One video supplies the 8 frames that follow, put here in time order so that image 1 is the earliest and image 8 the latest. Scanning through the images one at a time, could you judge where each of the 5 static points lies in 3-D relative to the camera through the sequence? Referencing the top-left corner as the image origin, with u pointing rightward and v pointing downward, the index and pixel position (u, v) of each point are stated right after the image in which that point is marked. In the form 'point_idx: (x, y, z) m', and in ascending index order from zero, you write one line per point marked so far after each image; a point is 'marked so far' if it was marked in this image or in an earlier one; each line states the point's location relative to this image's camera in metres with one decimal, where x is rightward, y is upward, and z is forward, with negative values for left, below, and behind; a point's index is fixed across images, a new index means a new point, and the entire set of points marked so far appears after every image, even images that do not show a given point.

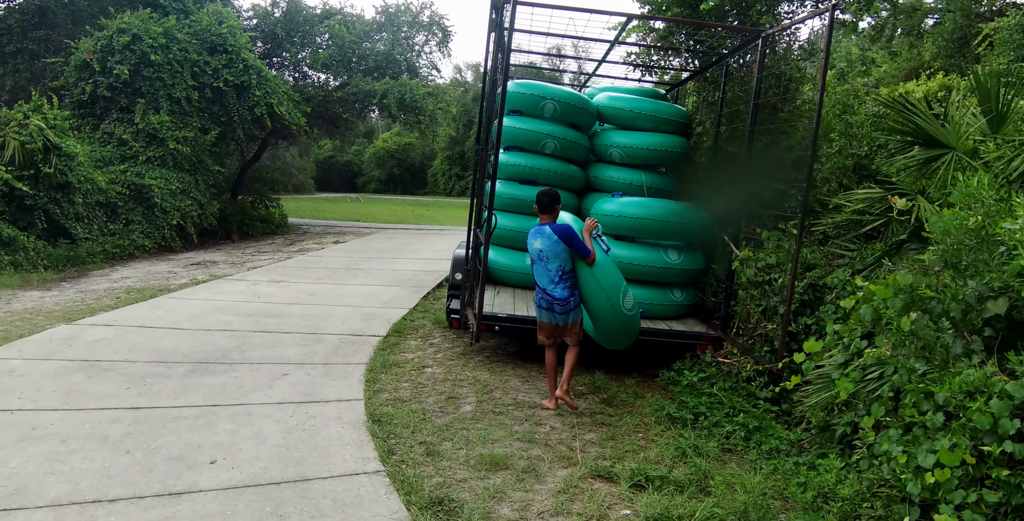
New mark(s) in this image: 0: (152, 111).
0: (-7.0, +2.9, +12.0) m
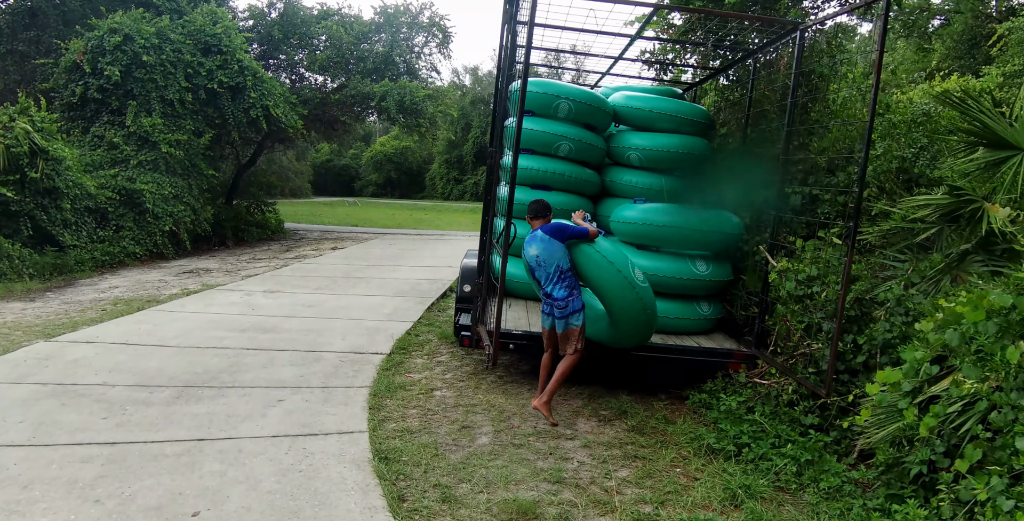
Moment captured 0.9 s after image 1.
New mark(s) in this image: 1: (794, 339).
0: (-6.9, +2.8, +11.6) m
1: (+1.8, -0.5, +3.8) m
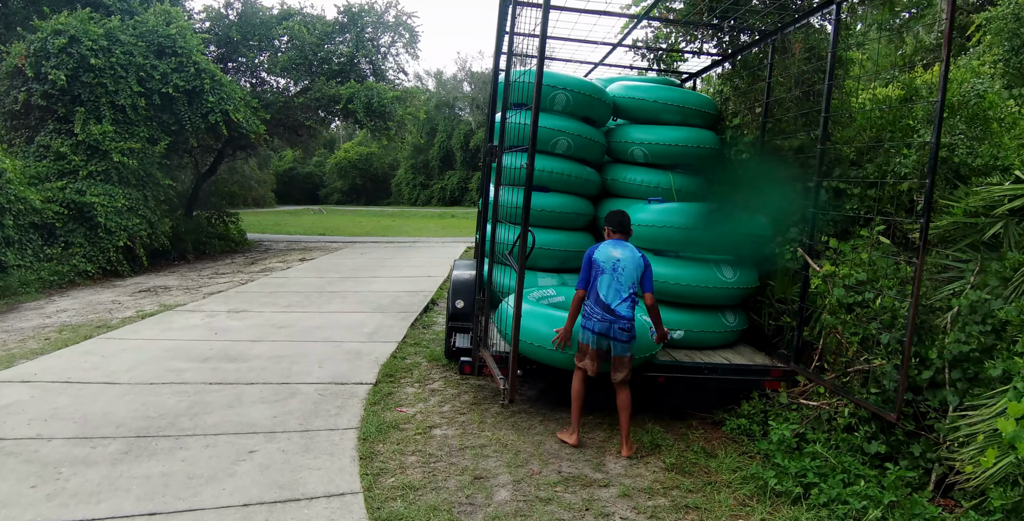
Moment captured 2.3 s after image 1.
0: (-7.3, +2.4, +10.7) m
1: (+1.8, -0.5, +3.4) m
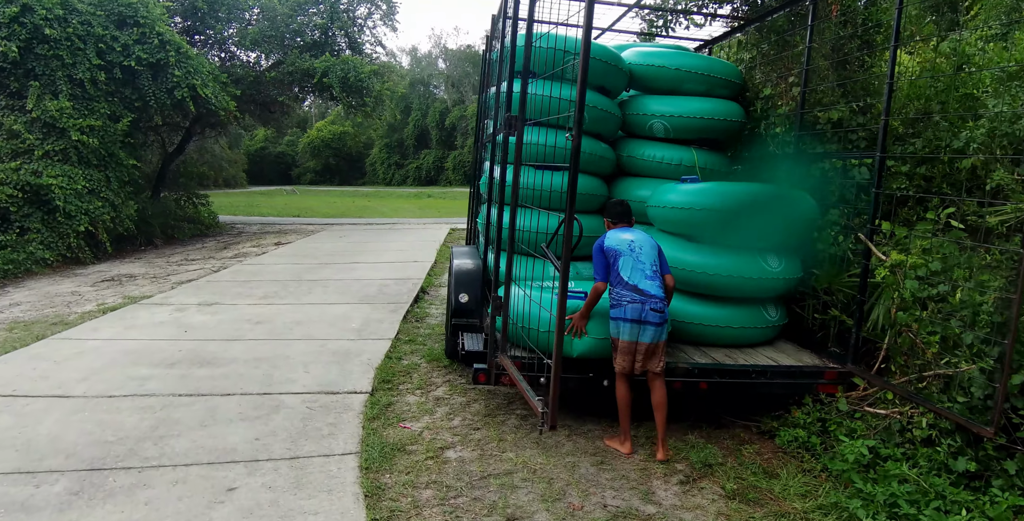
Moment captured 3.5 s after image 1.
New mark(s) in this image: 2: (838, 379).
0: (-7.5, +2.6, +9.8) m
1: (+2.0, -0.5, +2.9) m
2: (+1.7, -0.6, +3.3) m
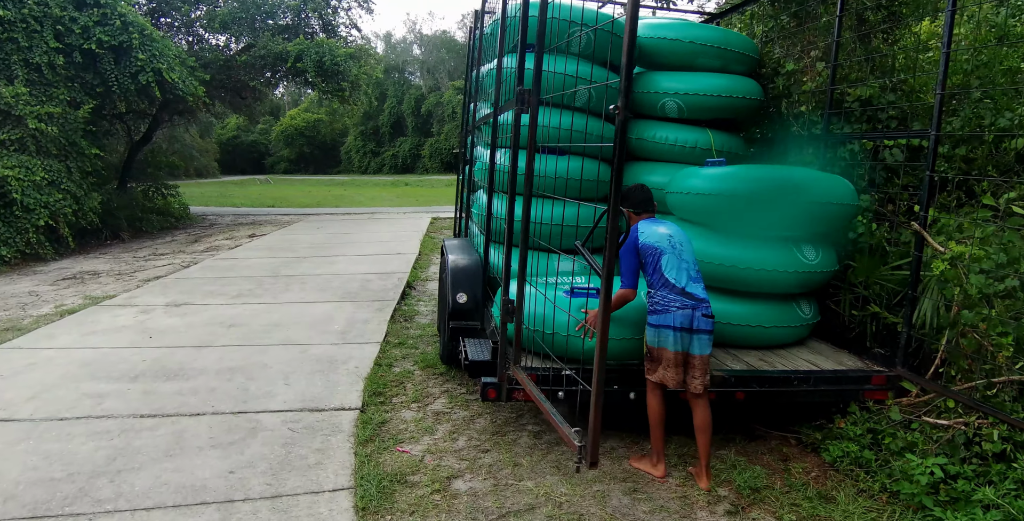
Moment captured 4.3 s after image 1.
0: (-7.7, +2.7, +9.1) m
1: (+2.0, -0.4, +2.6) m
2: (+1.8, -0.6, +2.9) m
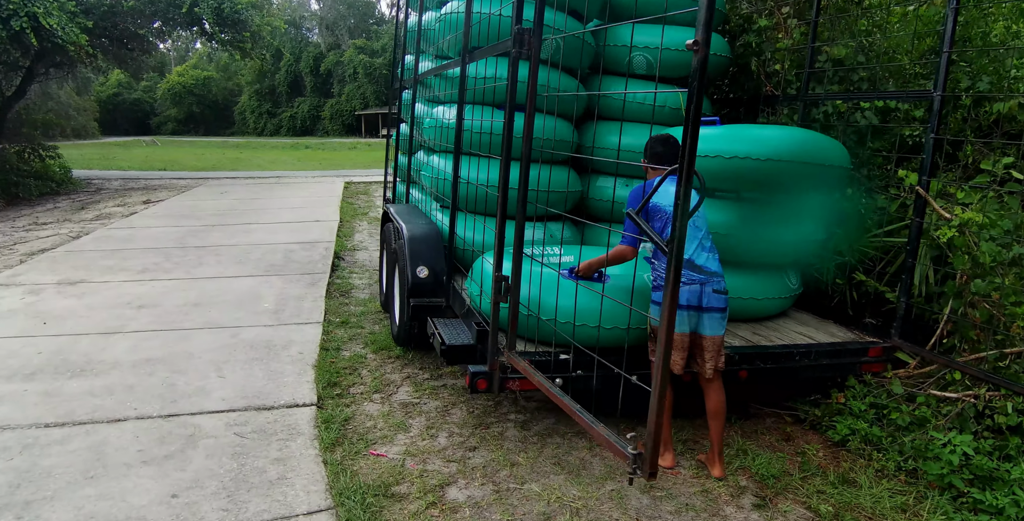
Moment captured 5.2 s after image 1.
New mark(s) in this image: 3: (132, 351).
0: (-8.5, +3.0, +7.5) m
1: (+2.0, -0.3, +2.5) m
2: (+1.7, -0.4, +2.8) m
3: (-2.2, -0.5, +3.6) m
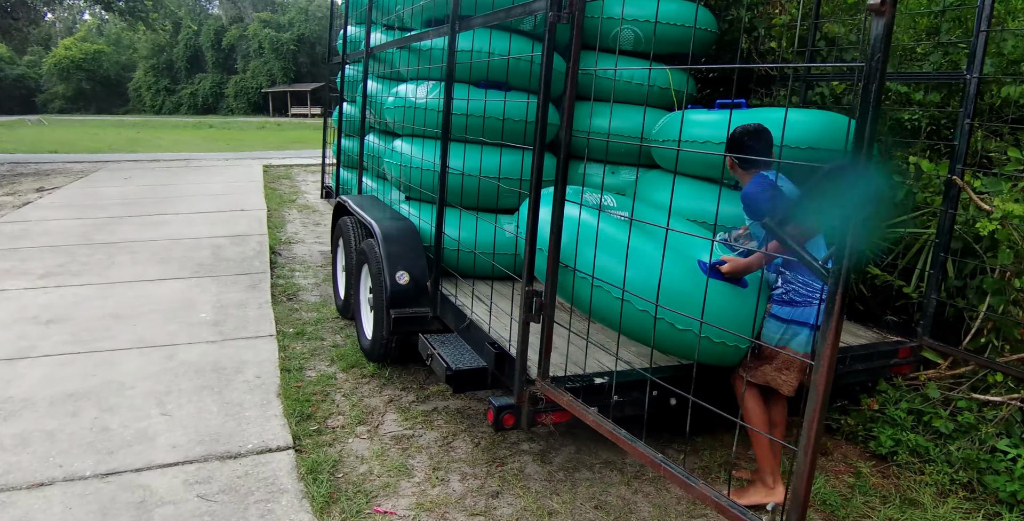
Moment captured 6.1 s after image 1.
0: (-9.1, +2.9, +5.9) m
1: (+2.1, -0.3, +2.4) m
2: (+1.8, -0.4, +2.7) m
3: (-2.2, -0.6, +3.0) m
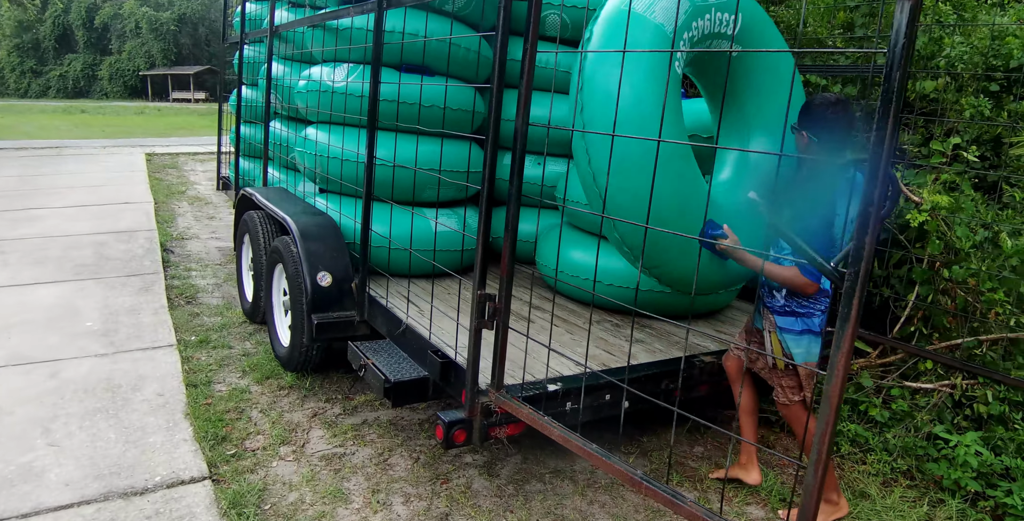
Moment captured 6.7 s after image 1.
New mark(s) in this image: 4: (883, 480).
0: (-9.7, +2.8, +4.3) m
1: (+1.8, -0.2, +2.5) m
2: (+1.5, -0.4, +2.8) m
3: (-2.5, -0.6, +2.4) m
4: (+1.4, -0.8, +2.3) m
